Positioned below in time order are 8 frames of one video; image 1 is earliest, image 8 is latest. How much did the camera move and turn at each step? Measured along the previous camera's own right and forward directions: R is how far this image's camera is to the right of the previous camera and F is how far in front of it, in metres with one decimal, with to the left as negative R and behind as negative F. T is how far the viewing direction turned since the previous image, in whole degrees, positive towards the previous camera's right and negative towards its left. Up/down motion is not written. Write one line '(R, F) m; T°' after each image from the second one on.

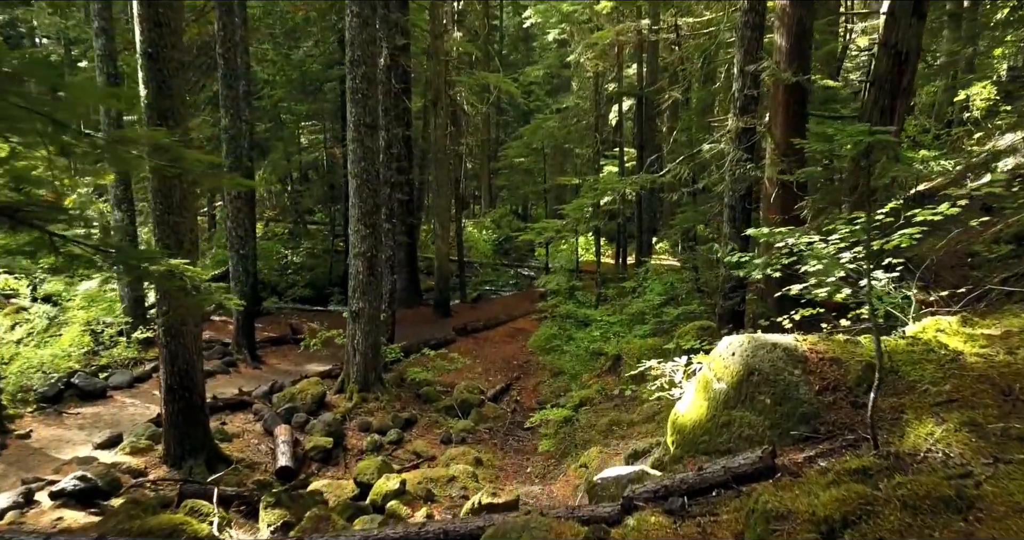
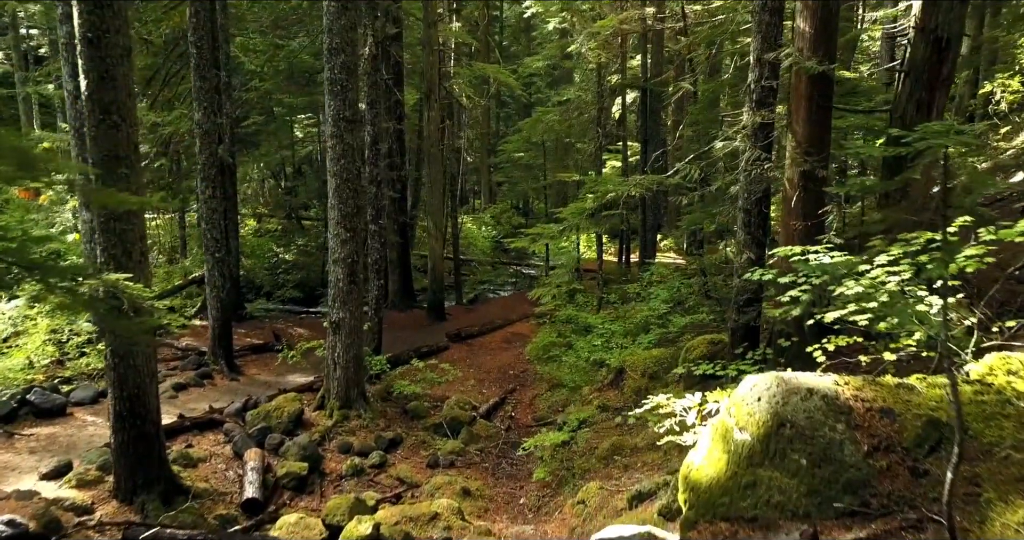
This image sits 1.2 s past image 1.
(+0.1, +0.8) m; 0°
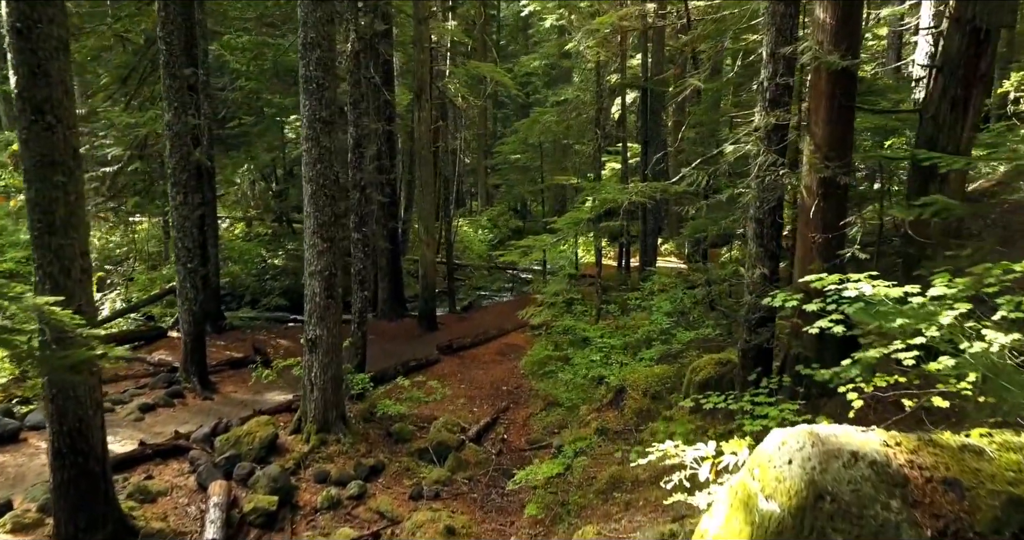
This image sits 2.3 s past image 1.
(+0.1, +0.7) m; 0°
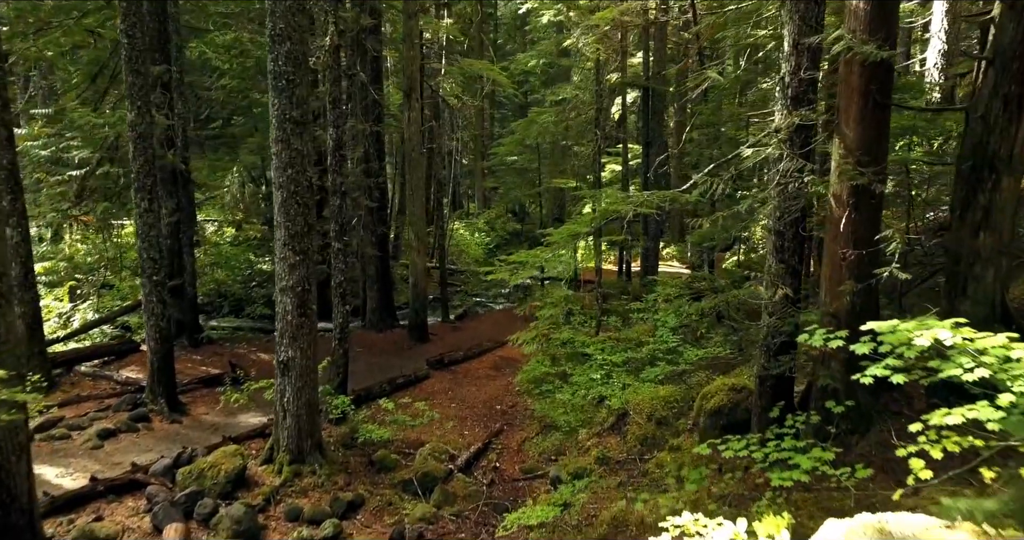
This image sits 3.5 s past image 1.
(+0.1, +0.8) m; 0°
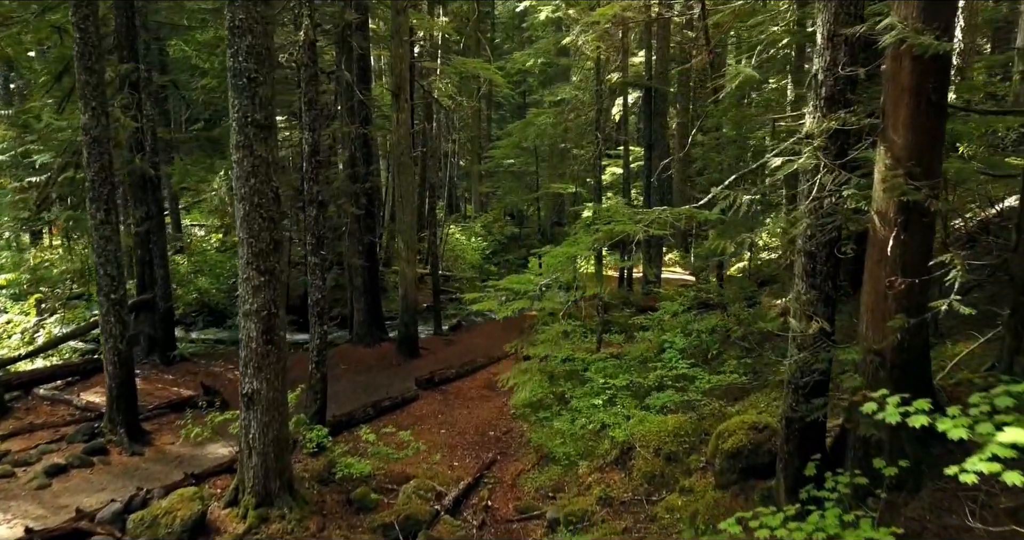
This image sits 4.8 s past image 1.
(+0.1, +0.8) m; 0°
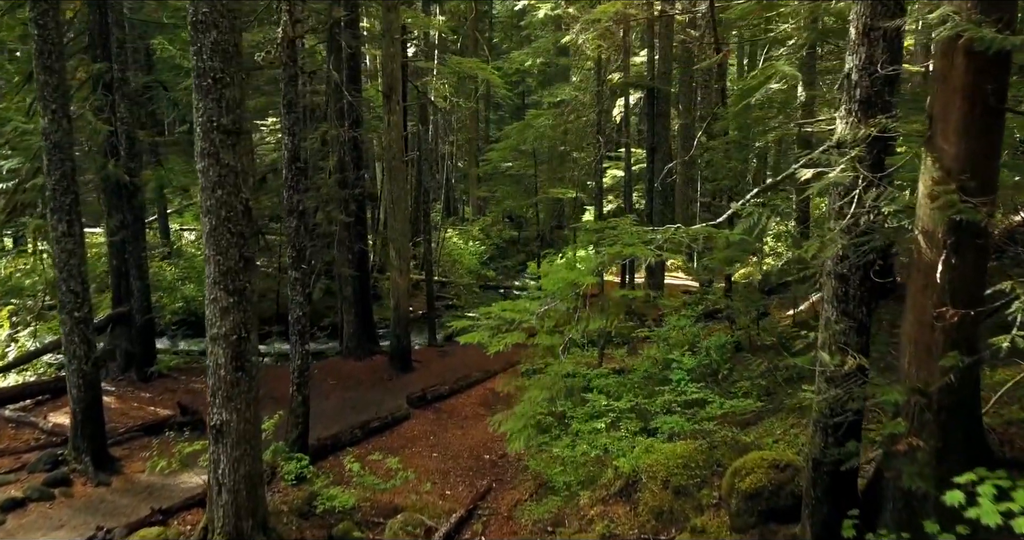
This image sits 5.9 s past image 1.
(+0.1, +0.6) m; 0°
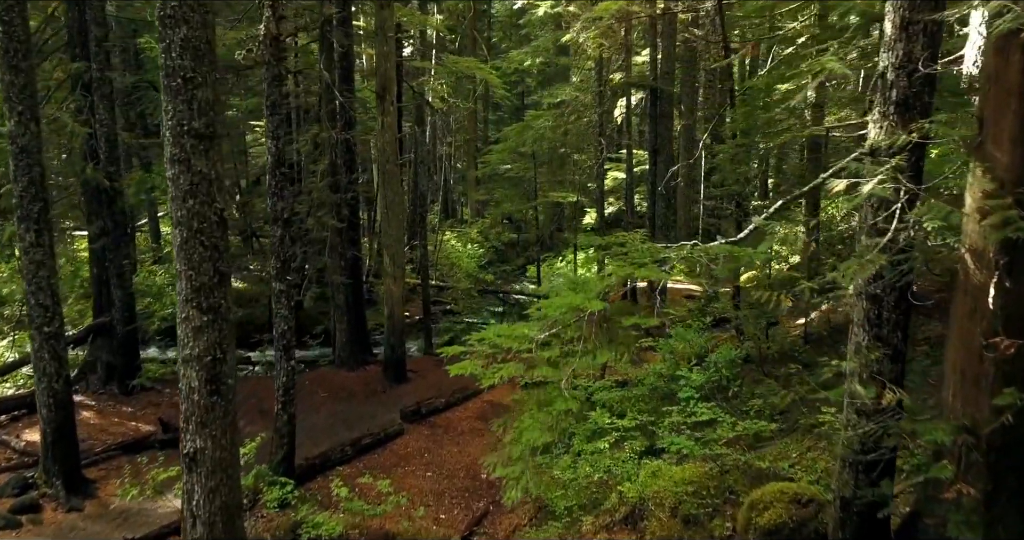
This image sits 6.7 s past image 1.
(0.0, +0.5) m; 0°
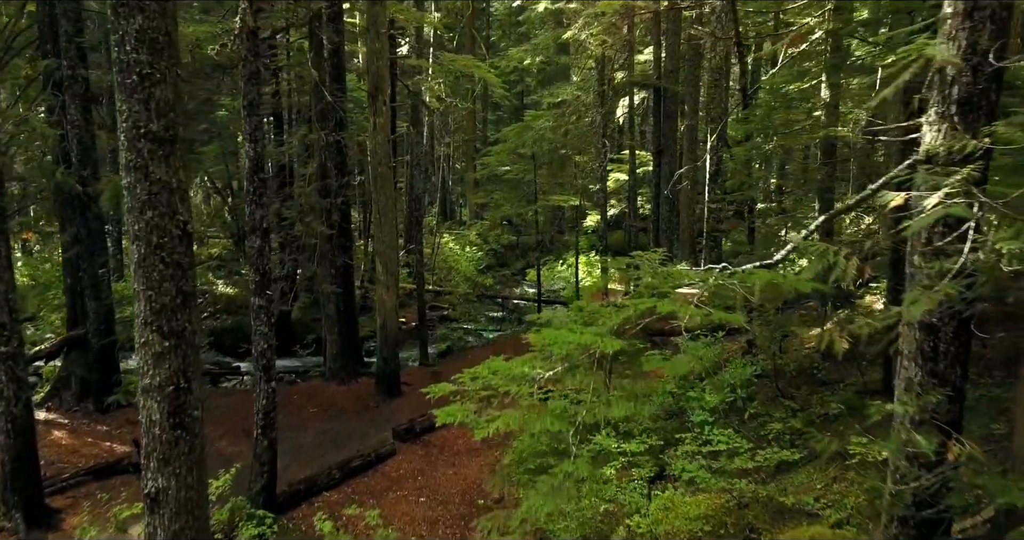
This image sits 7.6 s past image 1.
(0.0, +0.6) m; 0°
